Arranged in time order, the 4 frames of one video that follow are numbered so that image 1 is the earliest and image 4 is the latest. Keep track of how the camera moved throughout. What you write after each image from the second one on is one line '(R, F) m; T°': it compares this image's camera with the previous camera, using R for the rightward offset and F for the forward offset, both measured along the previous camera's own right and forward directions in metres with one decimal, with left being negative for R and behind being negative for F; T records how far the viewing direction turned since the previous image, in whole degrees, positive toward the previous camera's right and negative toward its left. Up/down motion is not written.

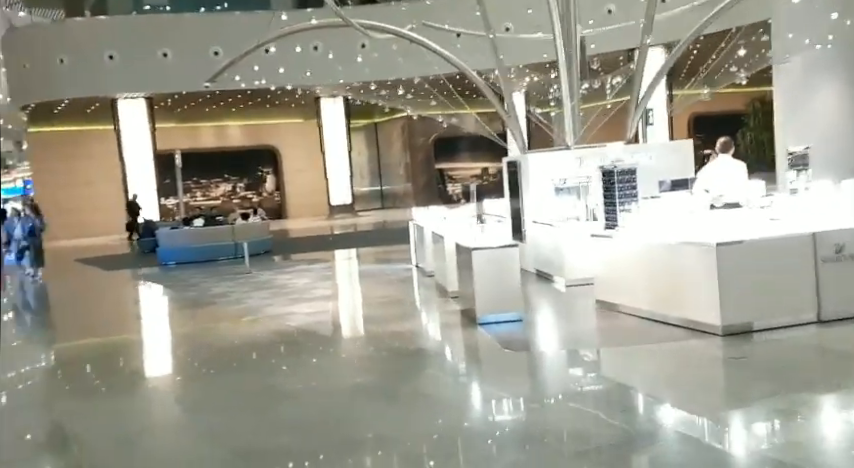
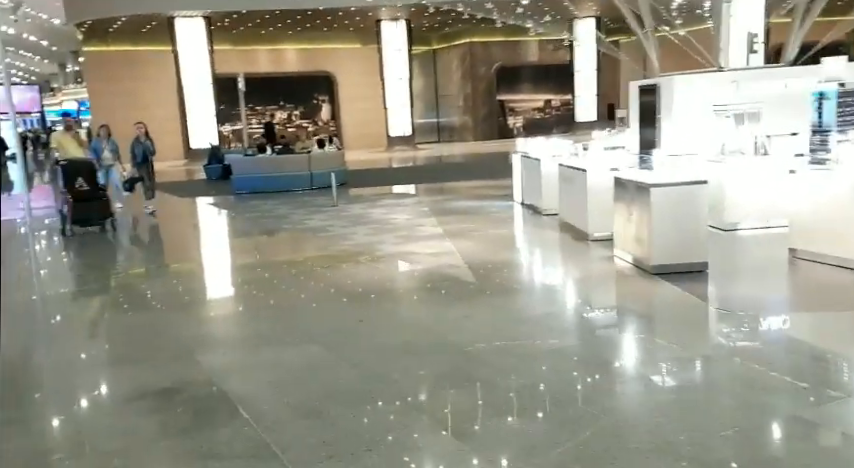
(-0.9, +1.1) m; -2°
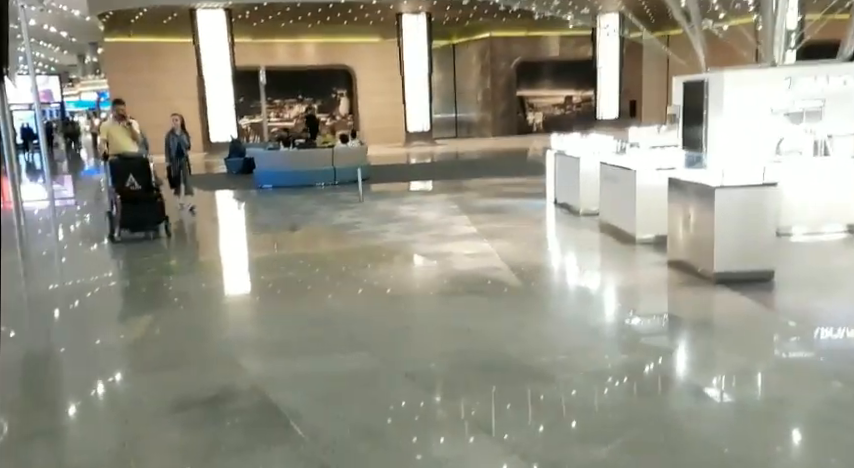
(-0.2, +0.4) m; -1°
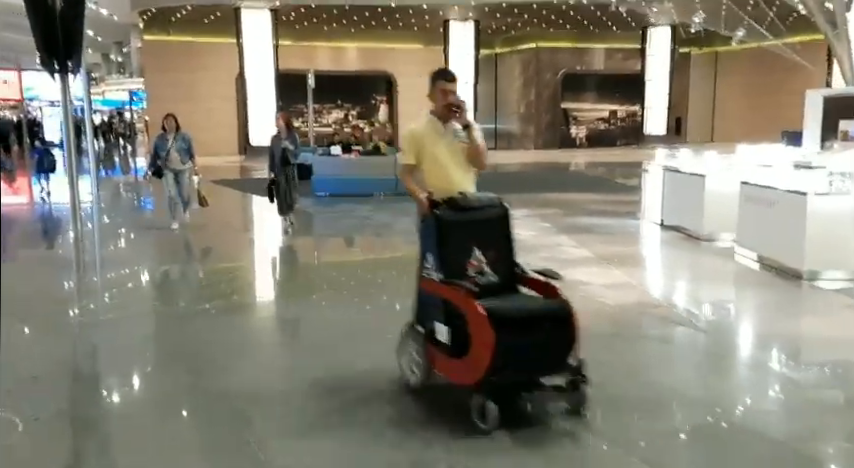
(-0.8, +1.0) m; -1°
